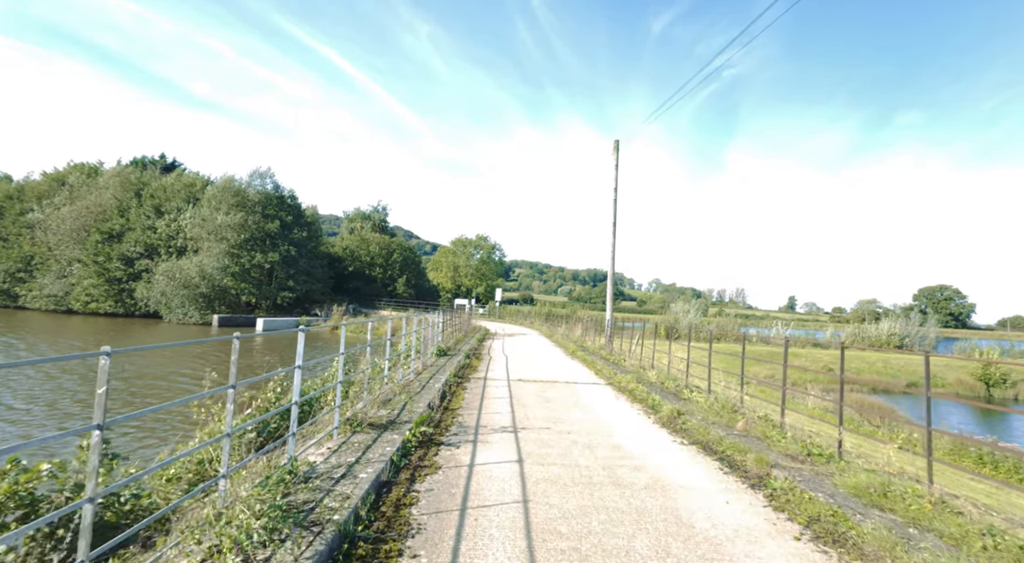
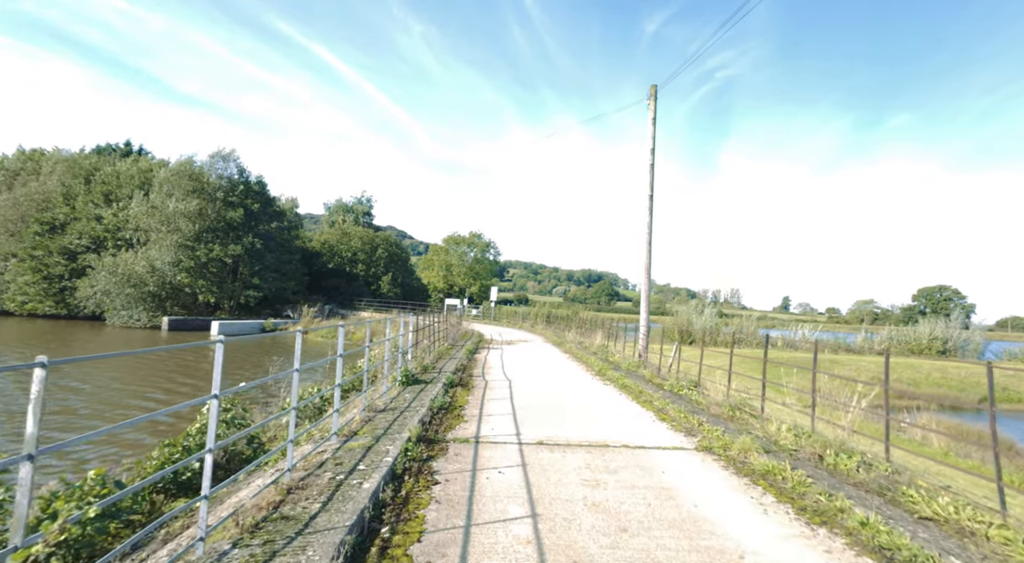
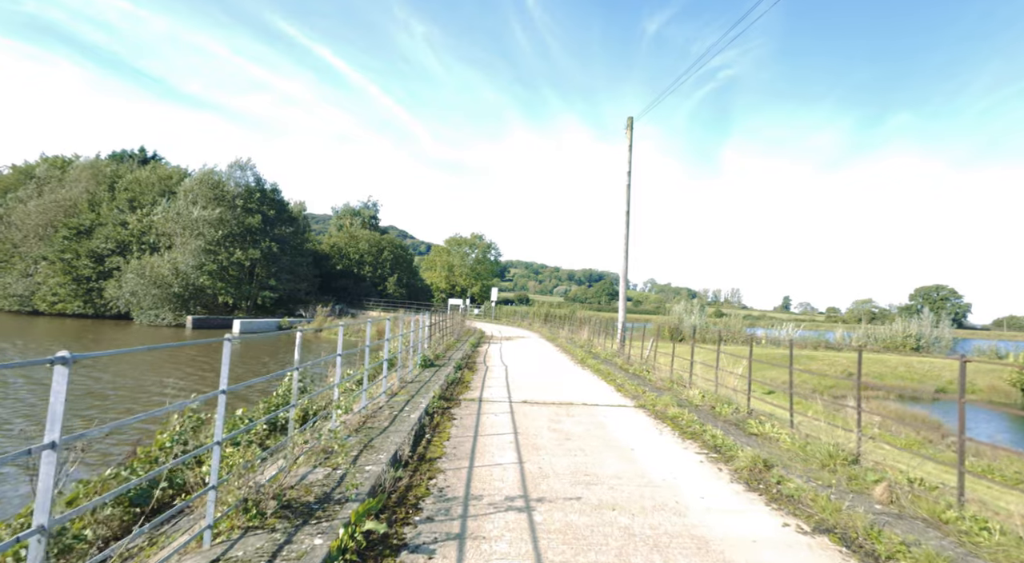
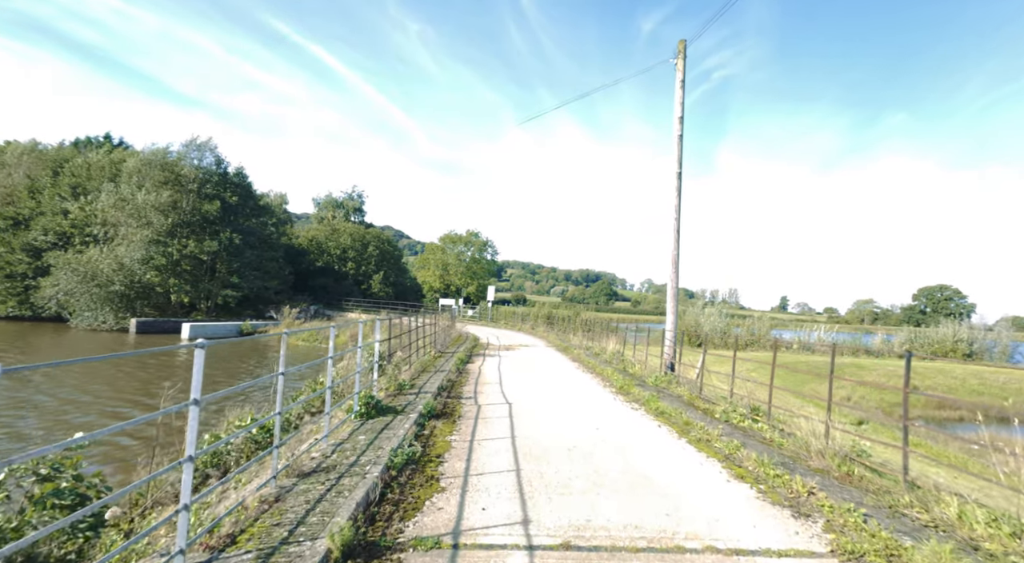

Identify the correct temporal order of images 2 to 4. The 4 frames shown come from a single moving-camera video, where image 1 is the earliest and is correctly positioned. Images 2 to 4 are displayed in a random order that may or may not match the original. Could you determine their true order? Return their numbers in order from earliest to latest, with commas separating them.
3, 2, 4
